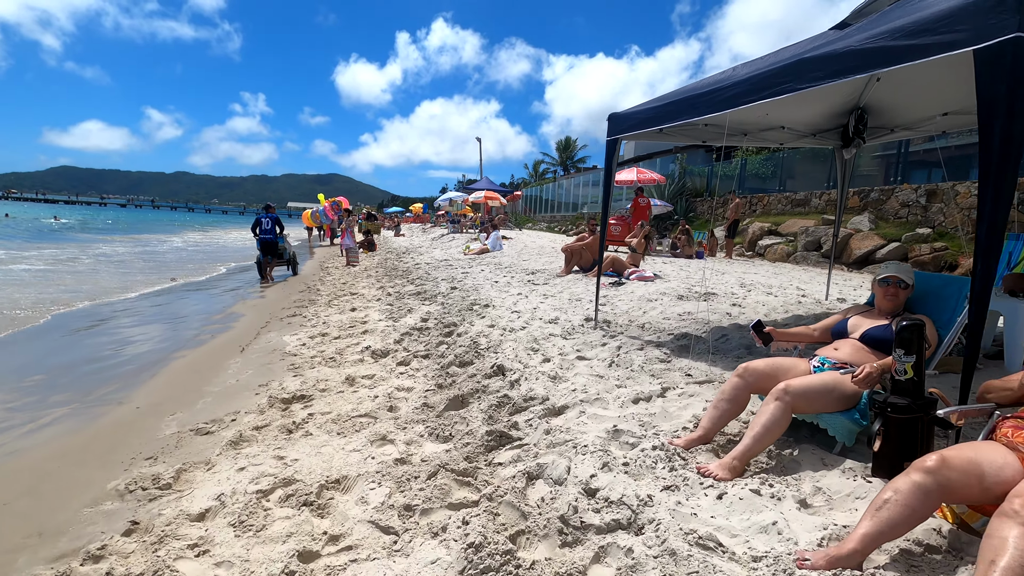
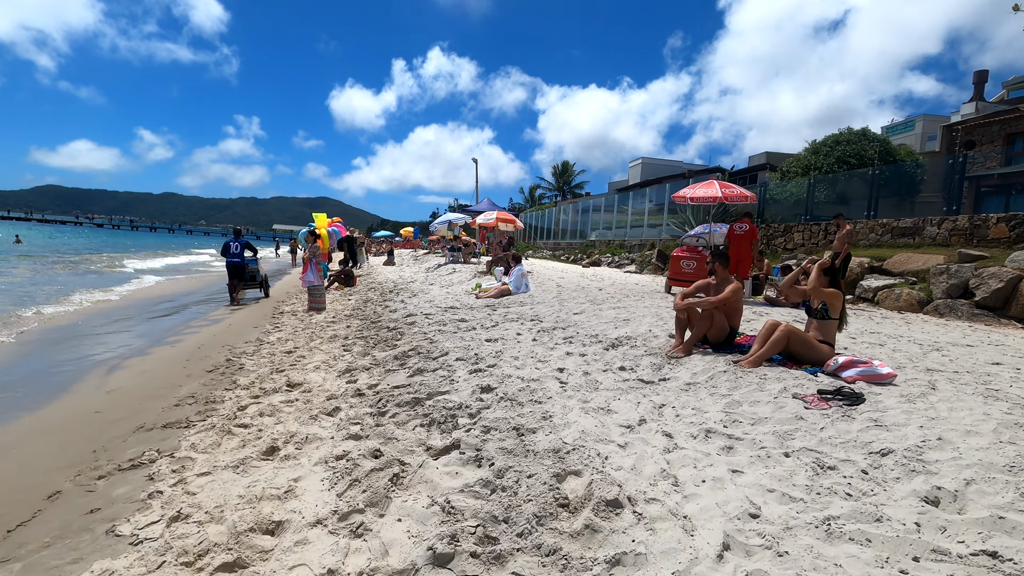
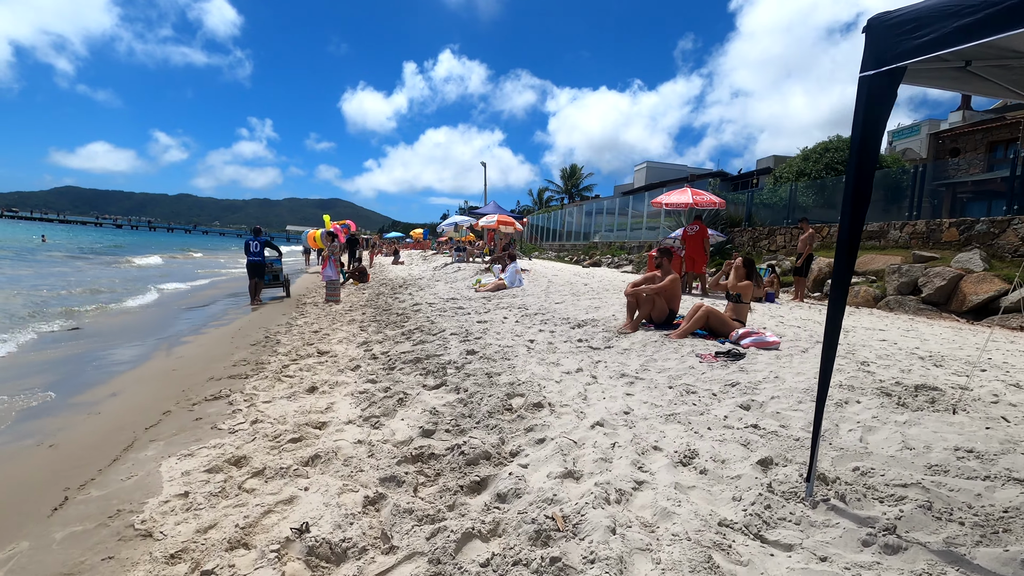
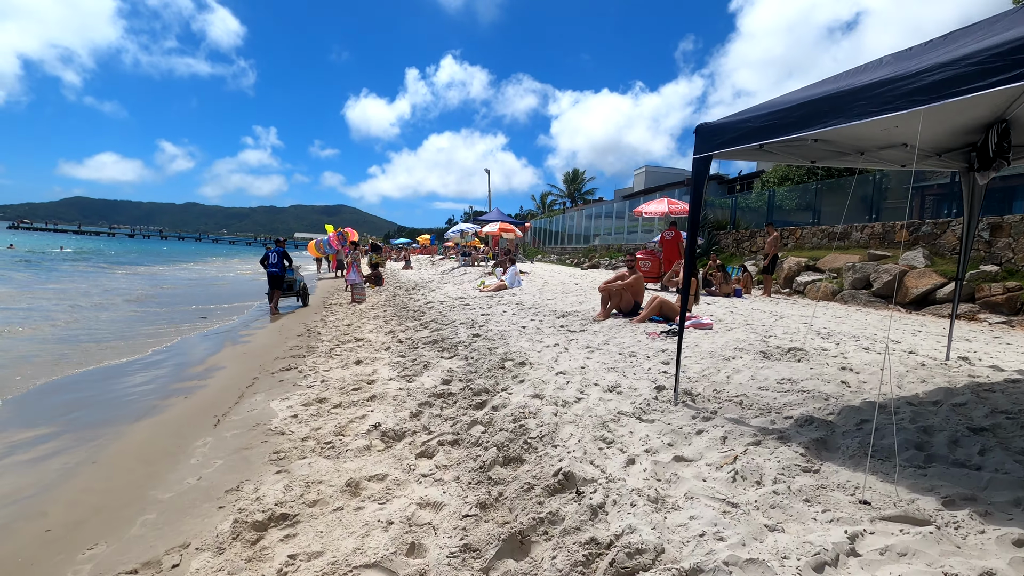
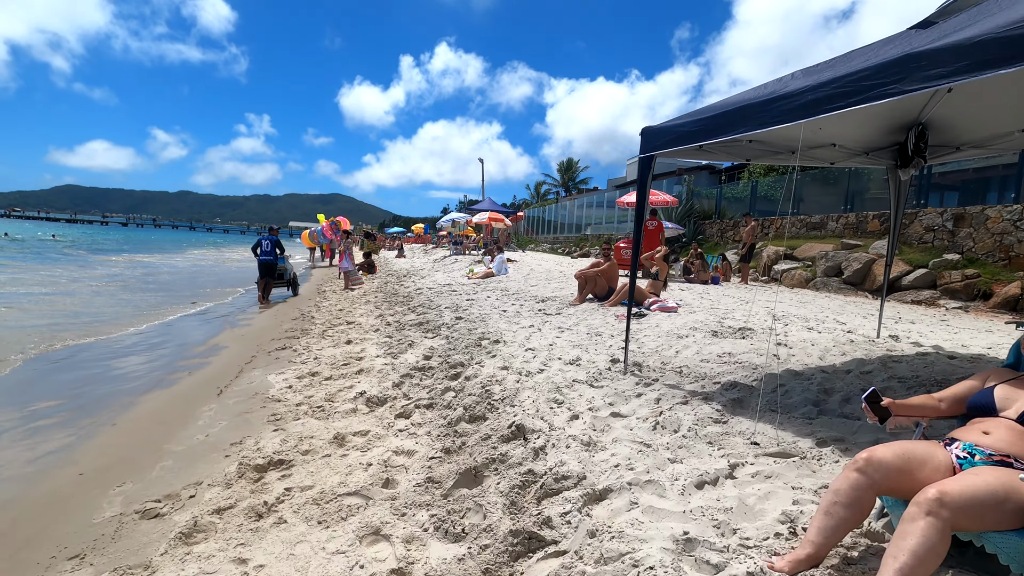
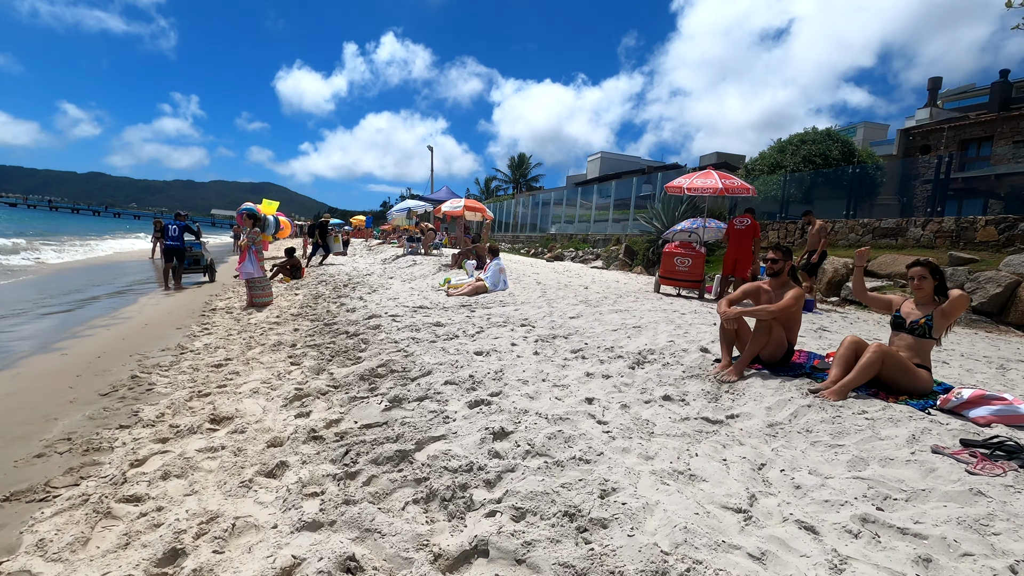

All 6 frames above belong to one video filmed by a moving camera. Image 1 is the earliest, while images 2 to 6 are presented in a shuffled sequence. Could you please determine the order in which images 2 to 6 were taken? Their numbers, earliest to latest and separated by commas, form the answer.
5, 4, 3, 2, 6
